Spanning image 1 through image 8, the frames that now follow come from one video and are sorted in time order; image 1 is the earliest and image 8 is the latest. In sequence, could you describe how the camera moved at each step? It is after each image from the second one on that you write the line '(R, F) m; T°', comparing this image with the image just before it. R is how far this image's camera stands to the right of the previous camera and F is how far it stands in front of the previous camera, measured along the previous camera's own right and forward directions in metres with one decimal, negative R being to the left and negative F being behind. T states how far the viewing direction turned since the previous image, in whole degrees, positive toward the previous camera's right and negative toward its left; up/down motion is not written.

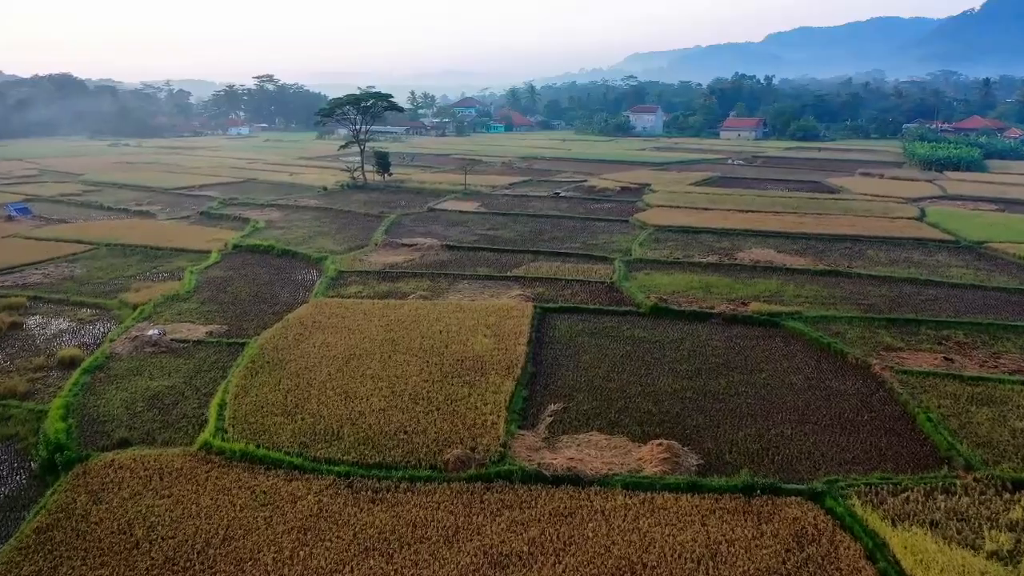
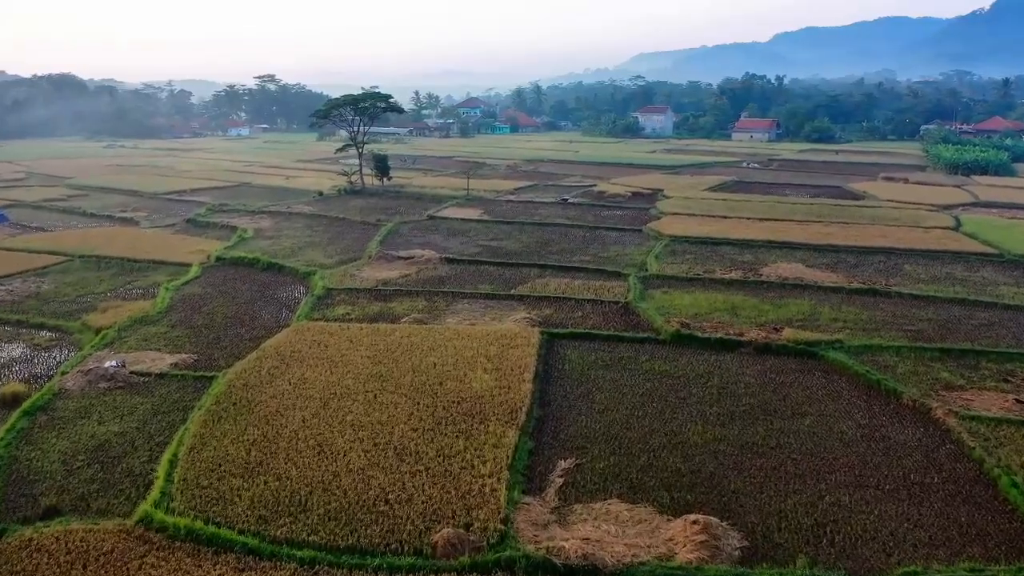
(0.0, +2.2) m; 0°
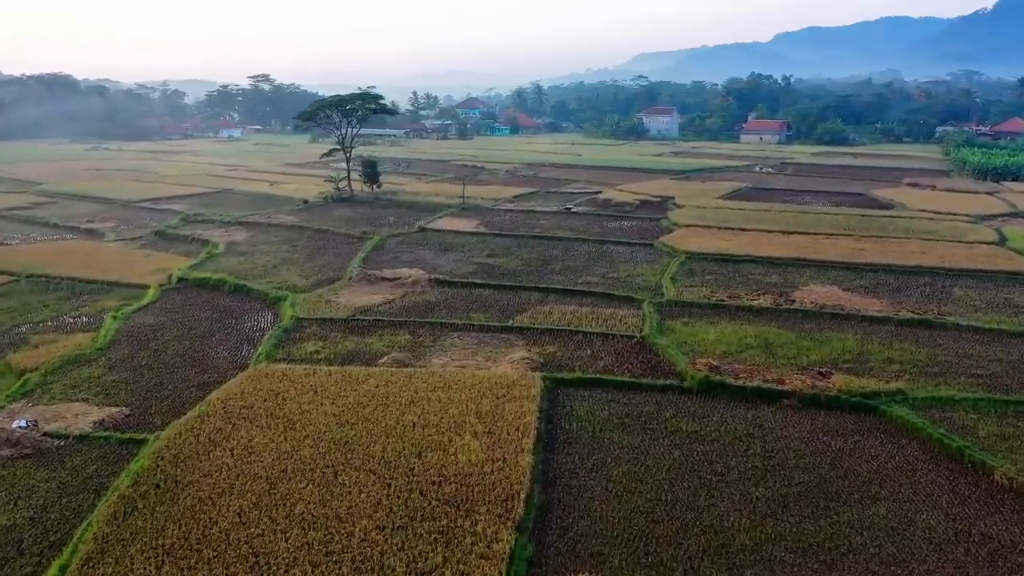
(+0.1, +3.0) m; 0°
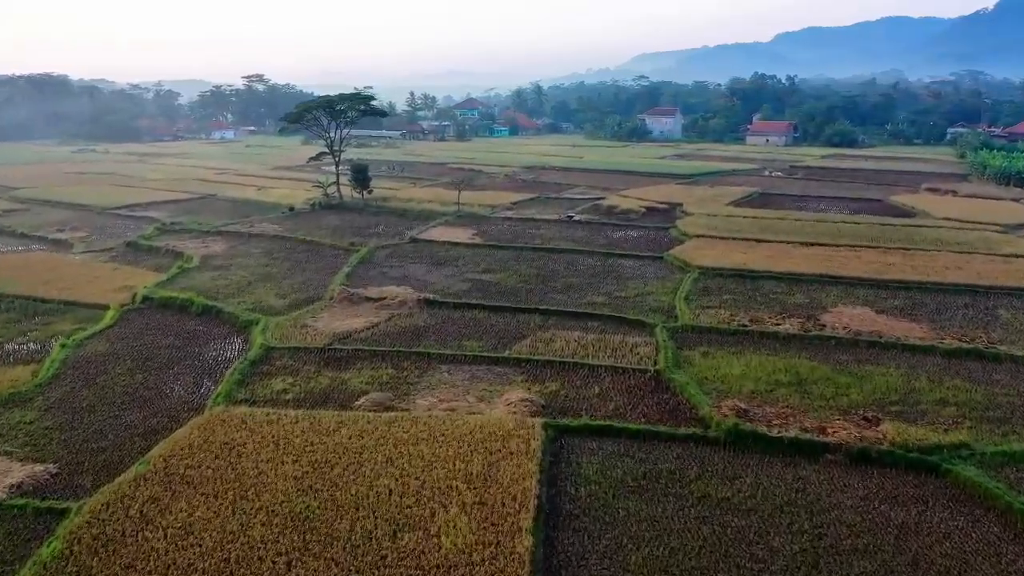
(+0.1, +2.2) m; 0°
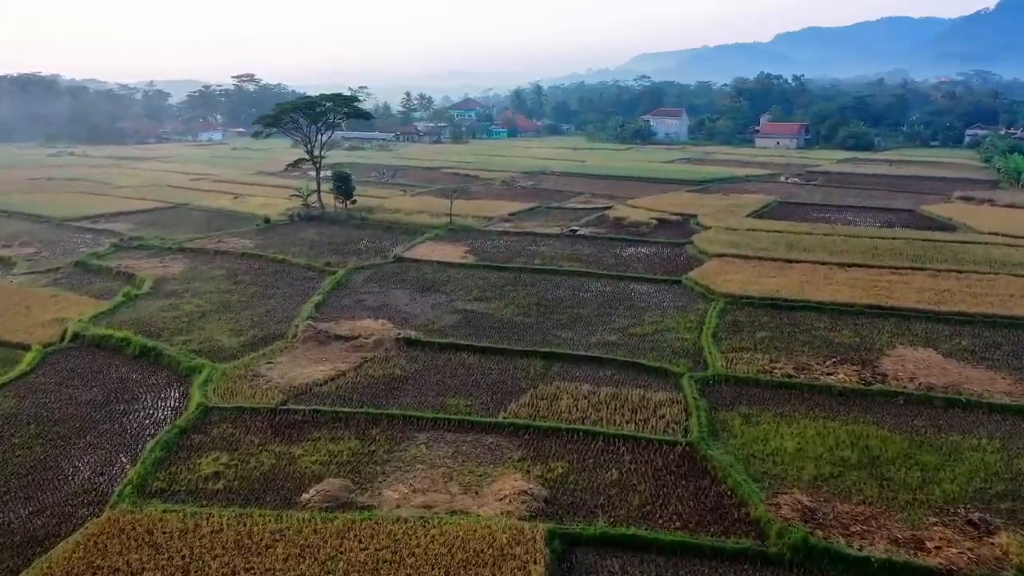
(+0.1, +3.3) m; 0°
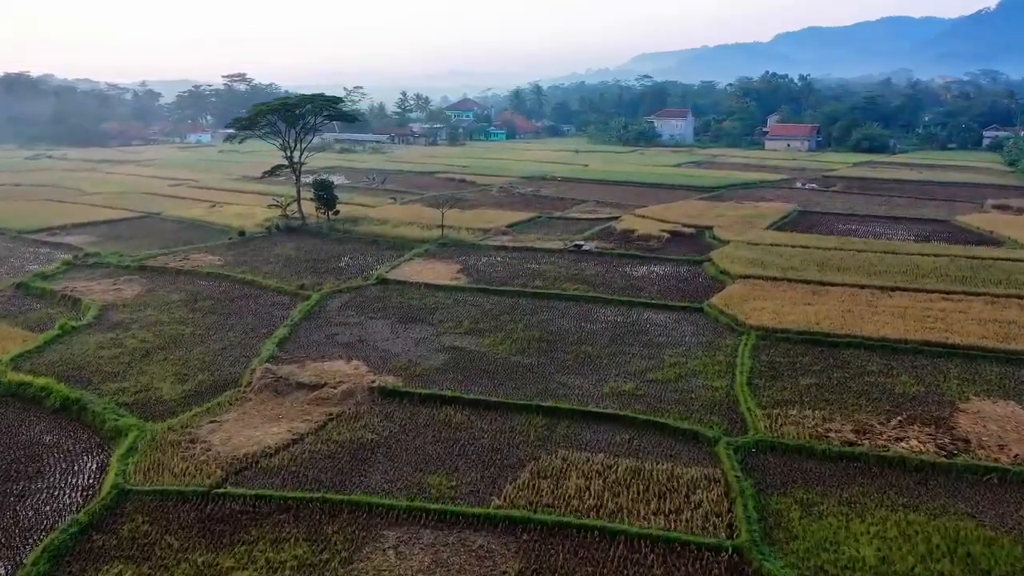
(+0.1, +3.0) m; 0°
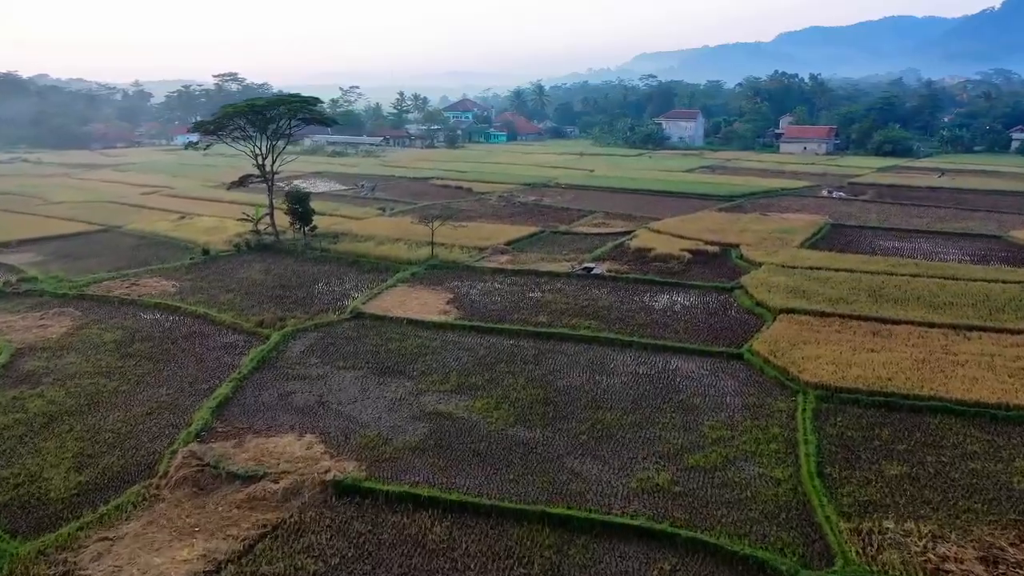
(+0.1, +3.6) m; 0°
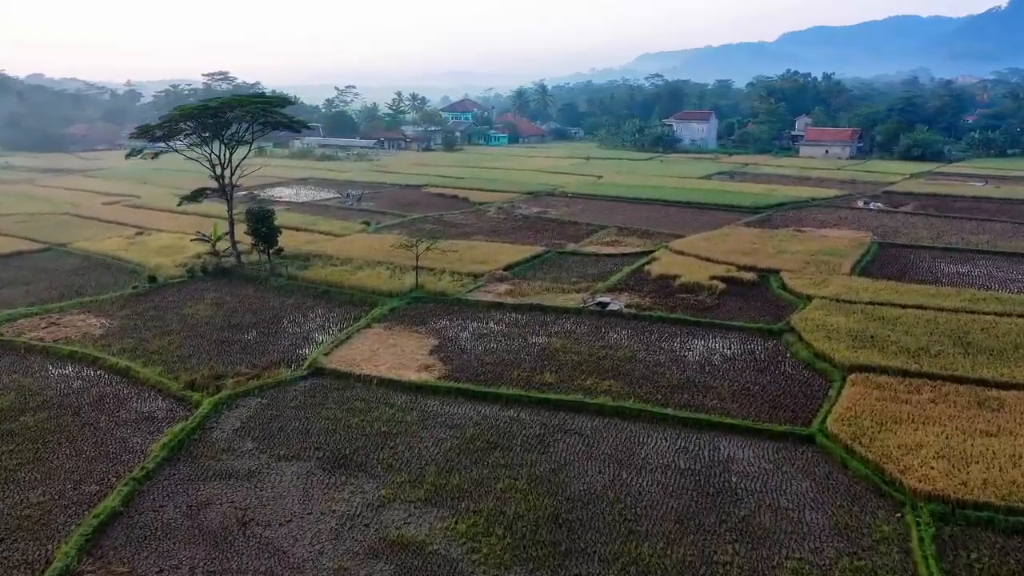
(+0.1, +4.1) m; 0°
